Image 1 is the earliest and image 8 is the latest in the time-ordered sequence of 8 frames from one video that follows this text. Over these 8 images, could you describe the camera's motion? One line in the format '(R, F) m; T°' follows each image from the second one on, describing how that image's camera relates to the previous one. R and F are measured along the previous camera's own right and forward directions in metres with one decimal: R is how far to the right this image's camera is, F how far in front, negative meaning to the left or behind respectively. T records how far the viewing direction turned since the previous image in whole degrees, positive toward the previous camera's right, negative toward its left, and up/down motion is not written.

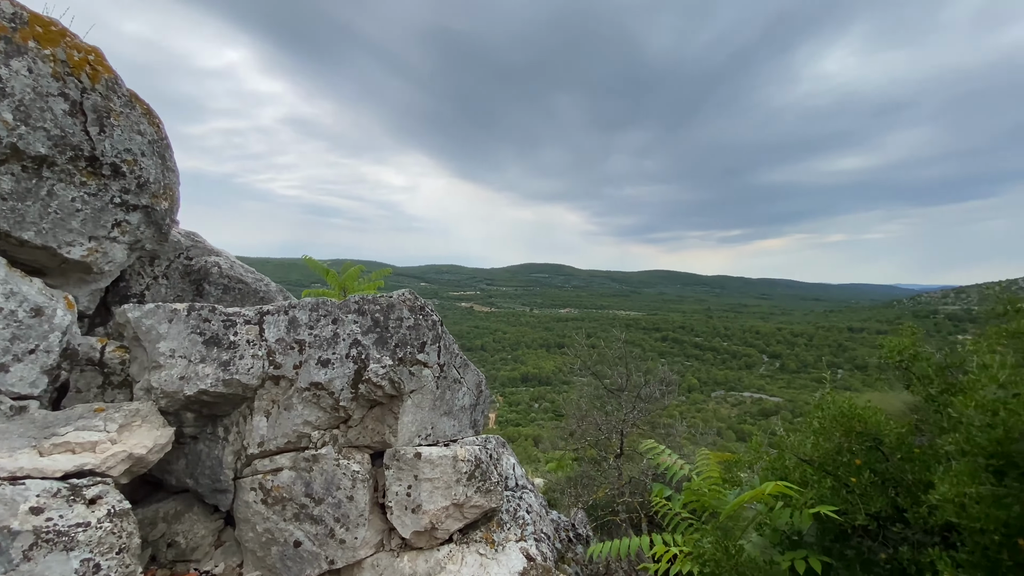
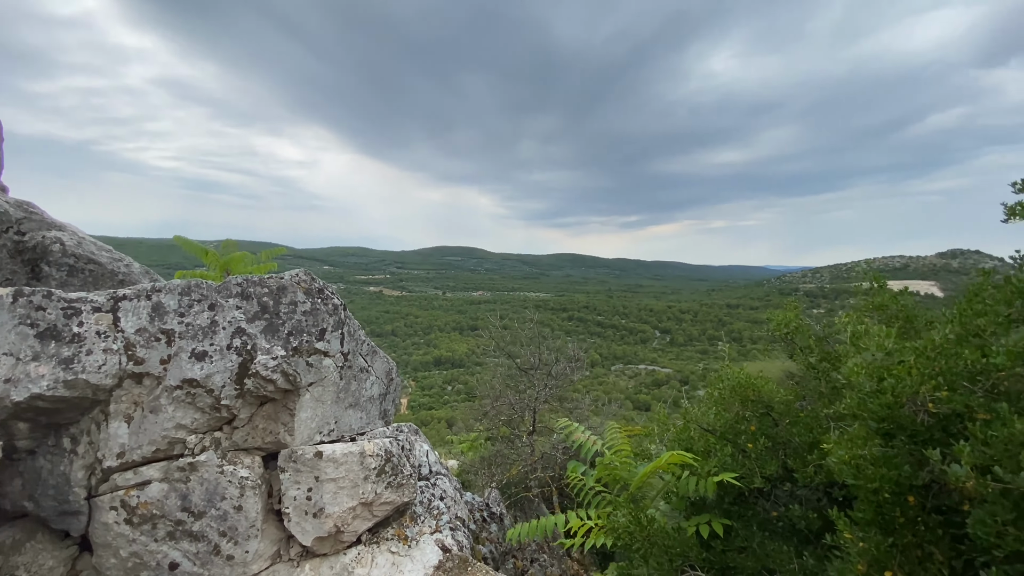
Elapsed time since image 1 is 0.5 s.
(0.0, +0.2) m; +11°
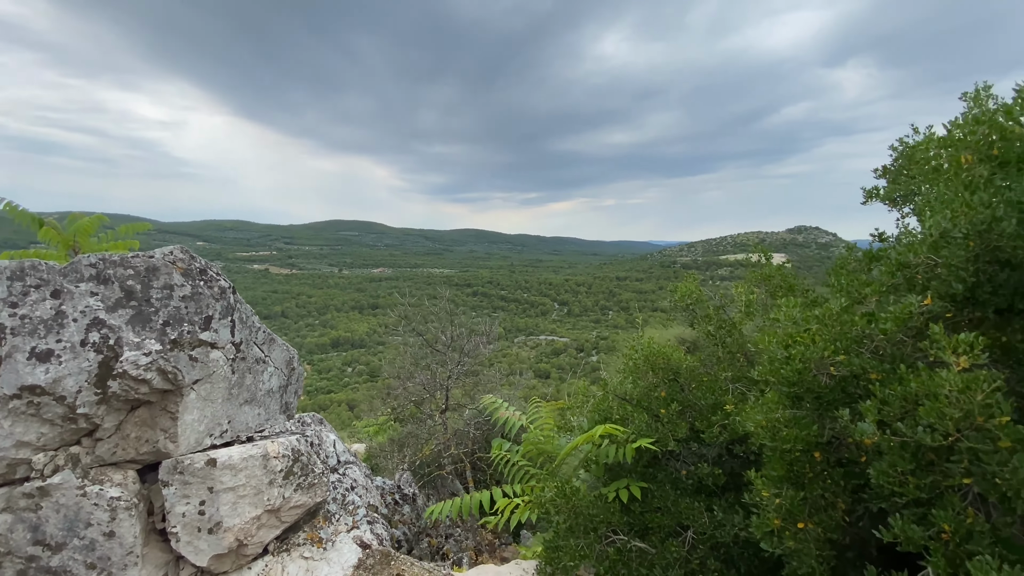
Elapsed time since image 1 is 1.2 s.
(-0.1, +0.2) m; +12°
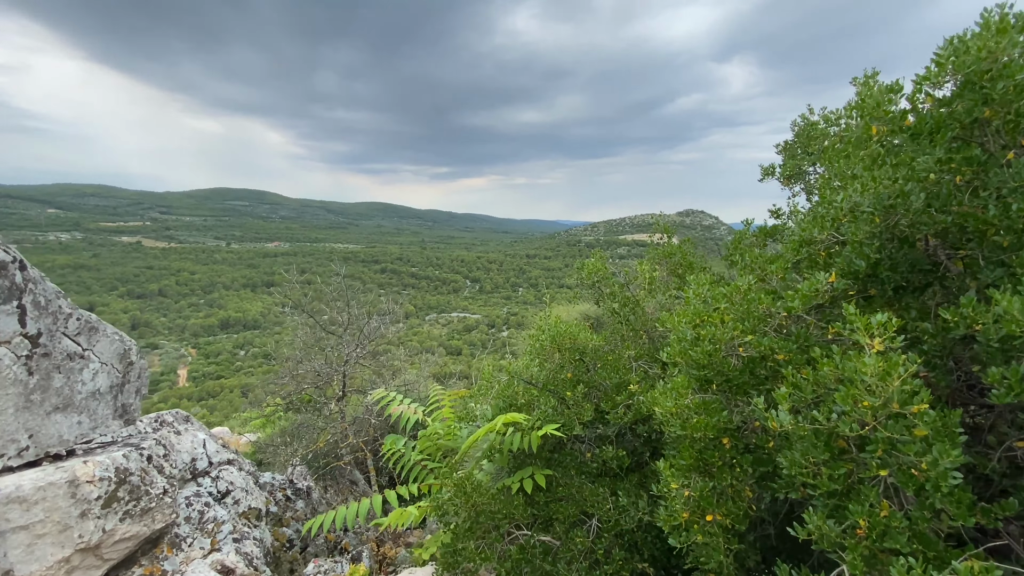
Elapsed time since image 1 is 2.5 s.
(+0.1, +0.4) m; +11°
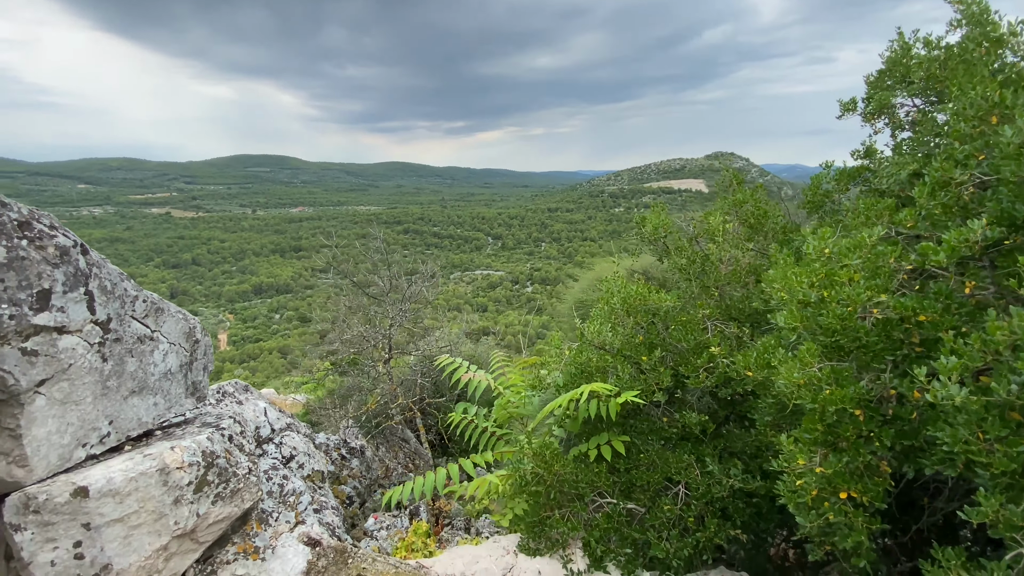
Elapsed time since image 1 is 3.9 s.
(-0.4, +0.2) m; -3°
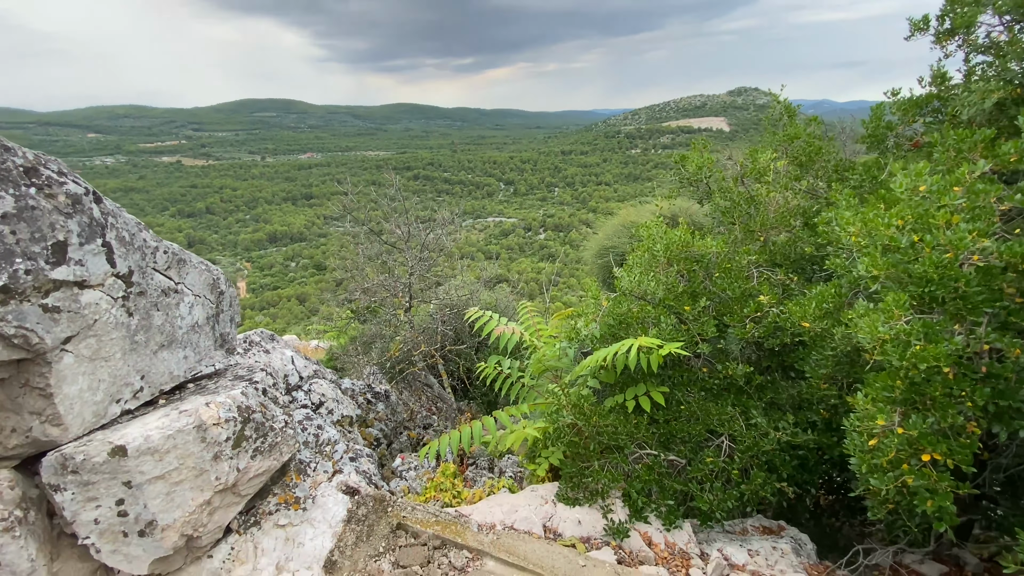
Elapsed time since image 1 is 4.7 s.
(-0.2, +0.2) m; -2°
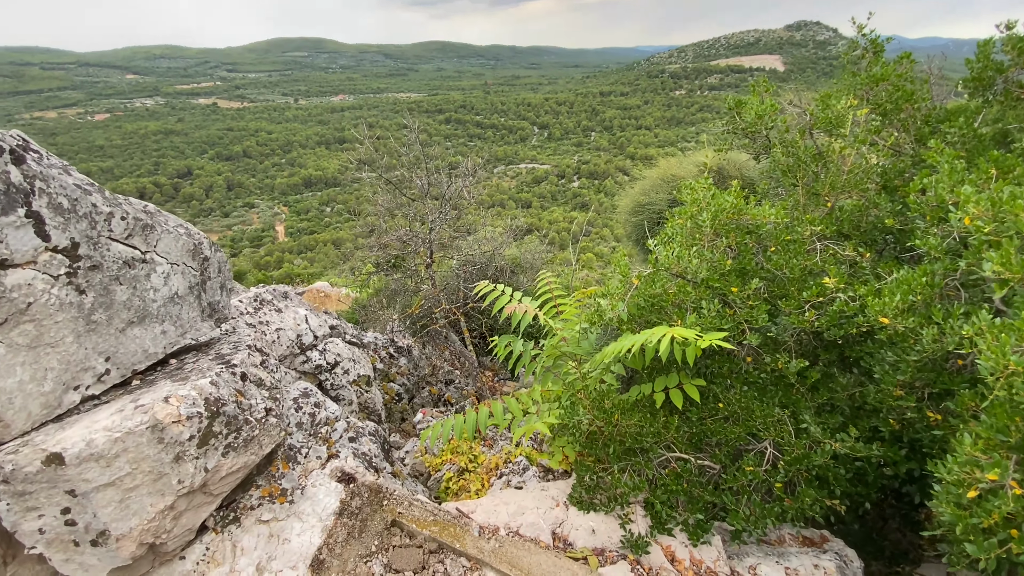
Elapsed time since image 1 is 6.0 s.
(+0.1, +0.5) m; -4°
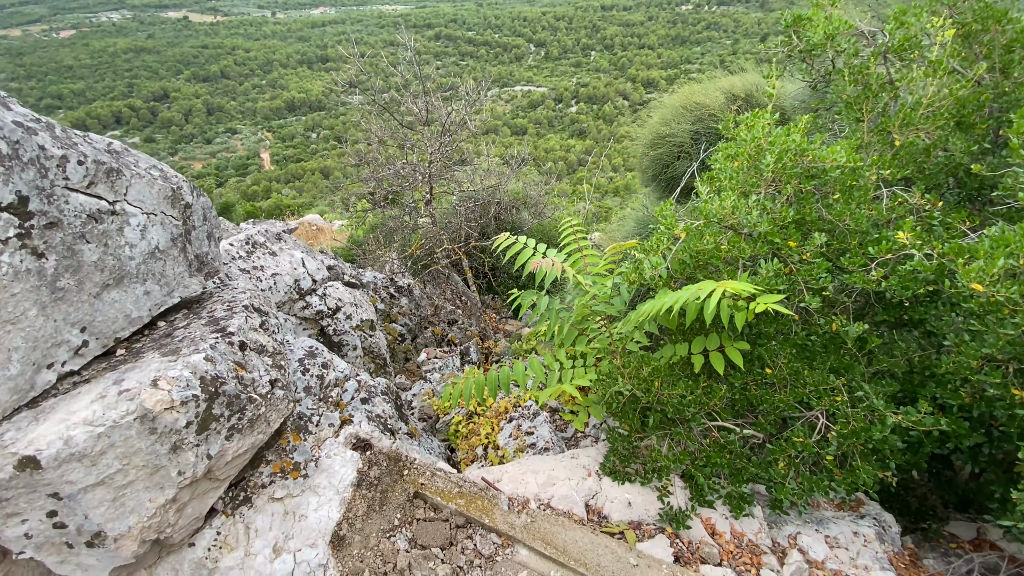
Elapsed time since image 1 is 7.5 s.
(-0.2, +0.4) m; +1°
